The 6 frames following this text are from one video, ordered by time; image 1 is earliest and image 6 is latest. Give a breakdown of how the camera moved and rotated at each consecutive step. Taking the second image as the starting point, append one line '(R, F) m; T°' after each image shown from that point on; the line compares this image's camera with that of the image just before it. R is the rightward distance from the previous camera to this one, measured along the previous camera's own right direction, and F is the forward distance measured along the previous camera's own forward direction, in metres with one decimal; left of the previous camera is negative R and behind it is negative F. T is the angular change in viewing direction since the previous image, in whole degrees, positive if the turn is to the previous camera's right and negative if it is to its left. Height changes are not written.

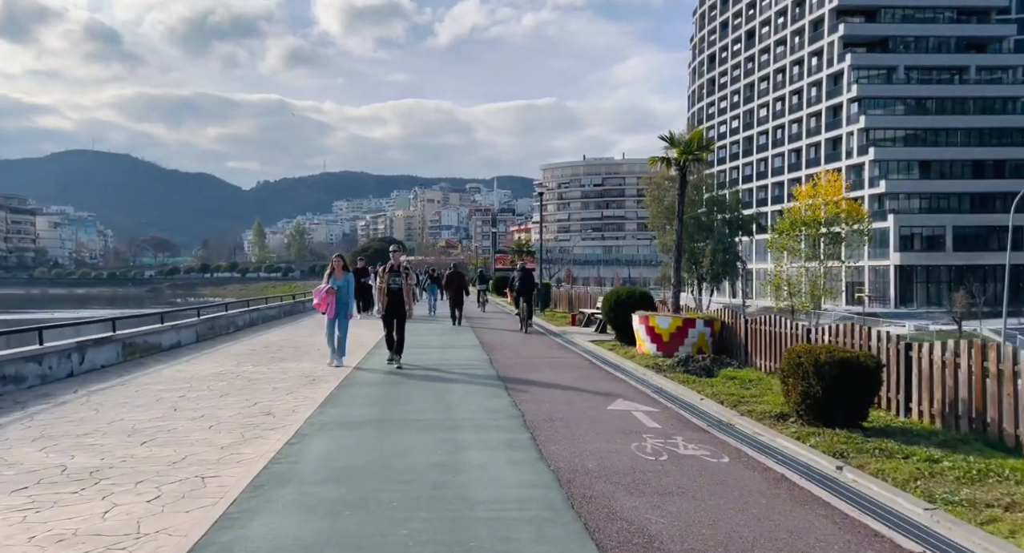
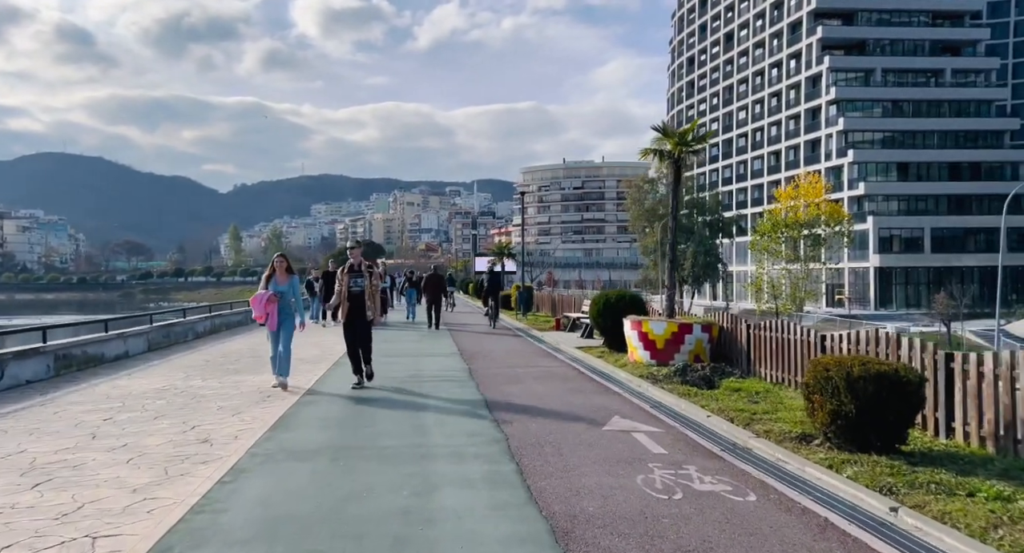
(0.0, +1.4) m; +1°
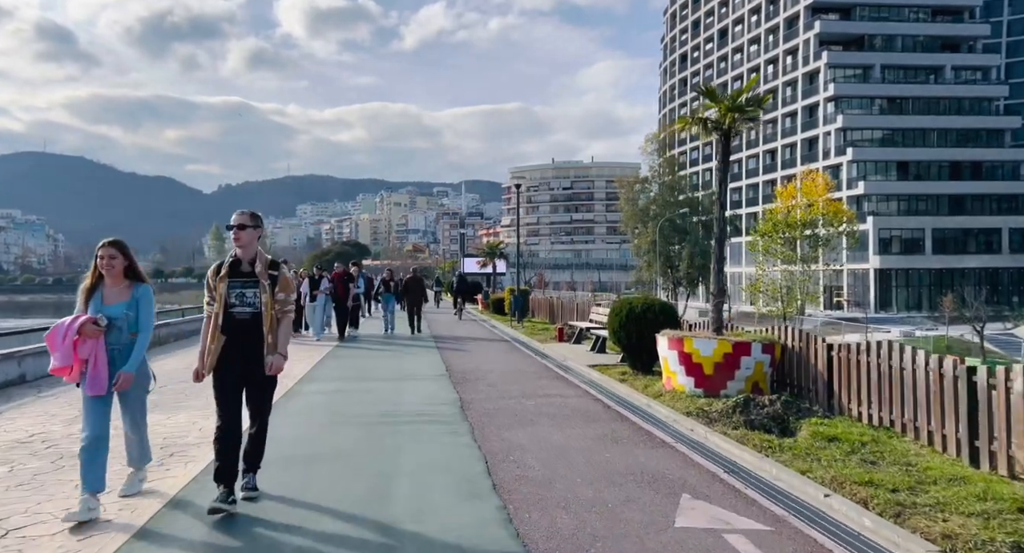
(-0.2, +3.4) m; +1°
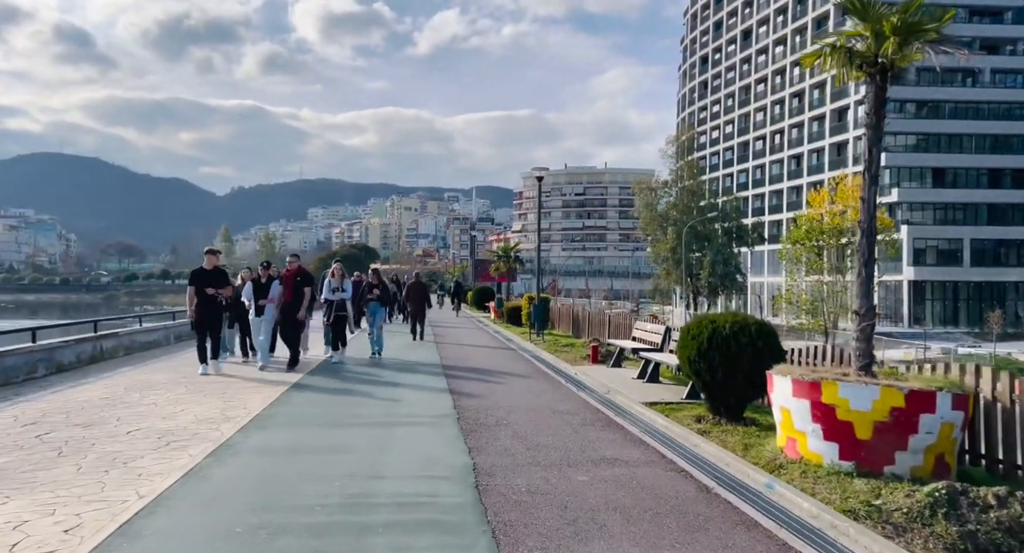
(-0.3, +4.1) m; -1°
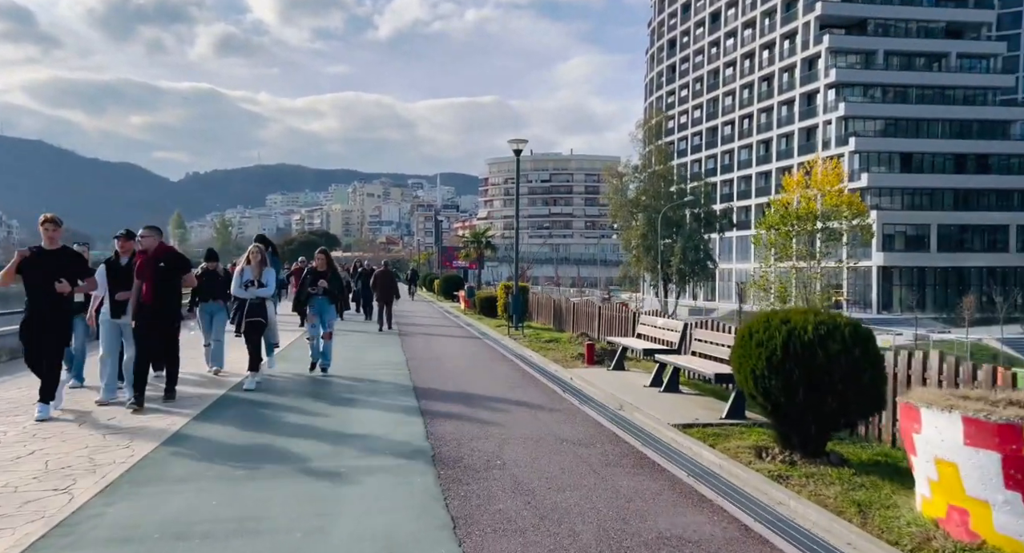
(-0.3, +3.0) m; +2°
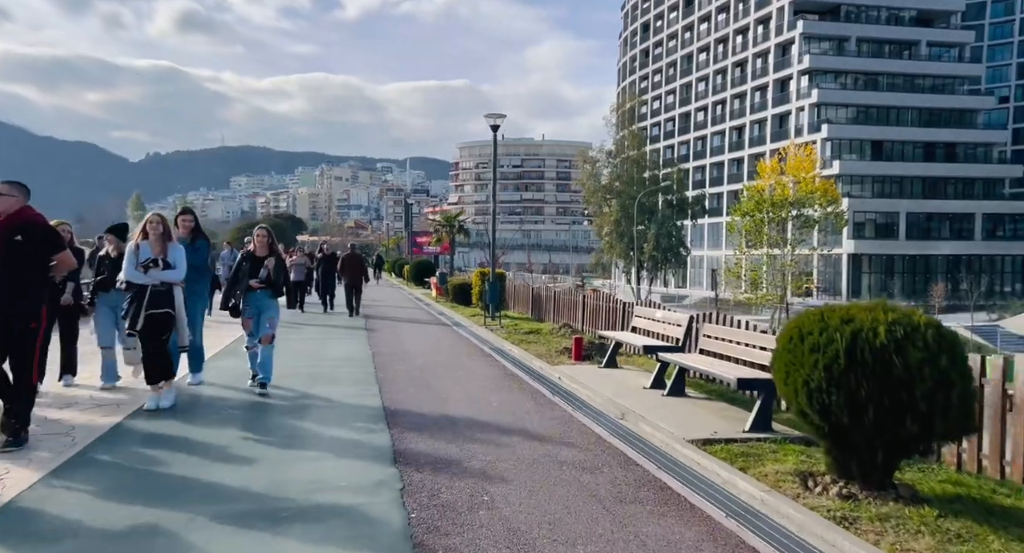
(-0.1, +1.6) m; +2°
